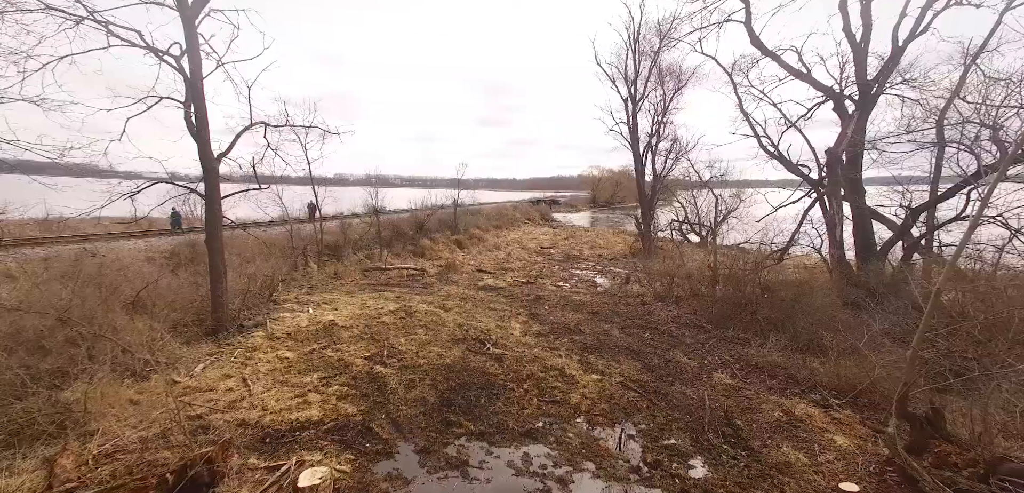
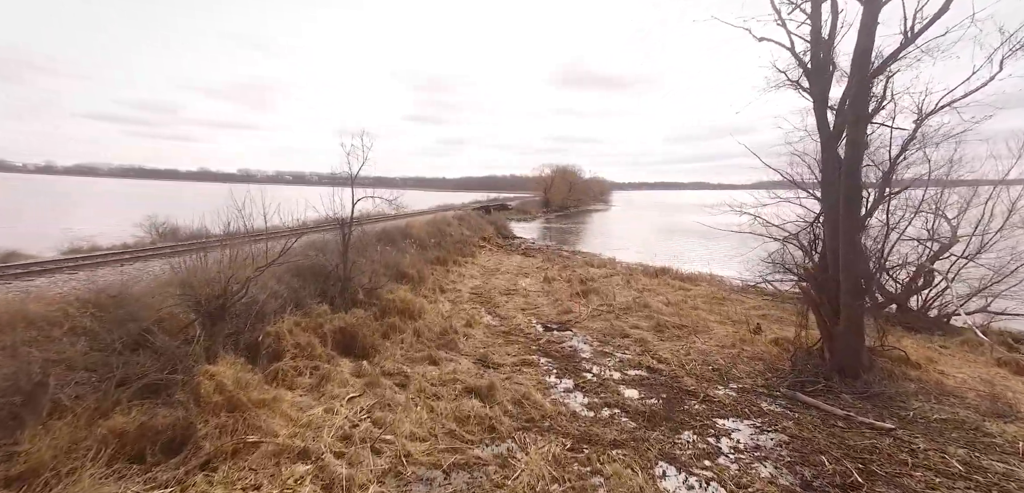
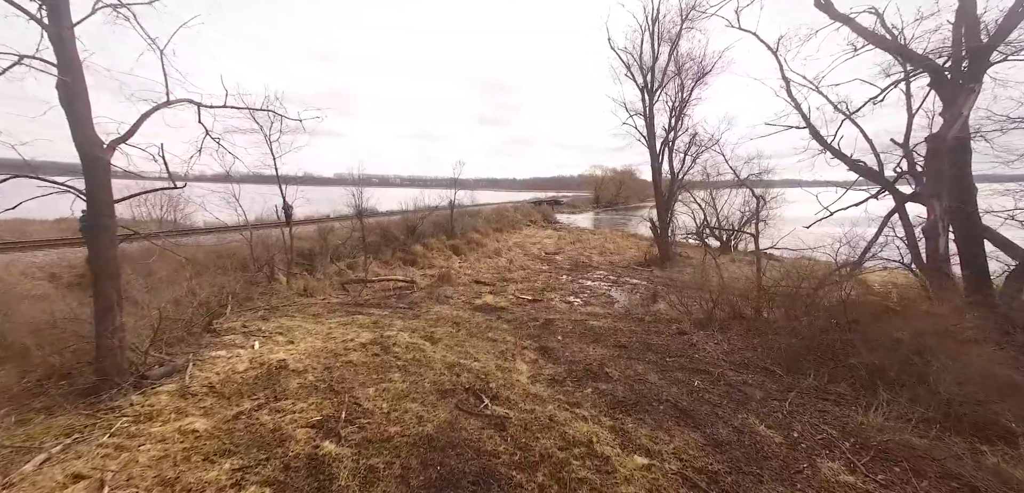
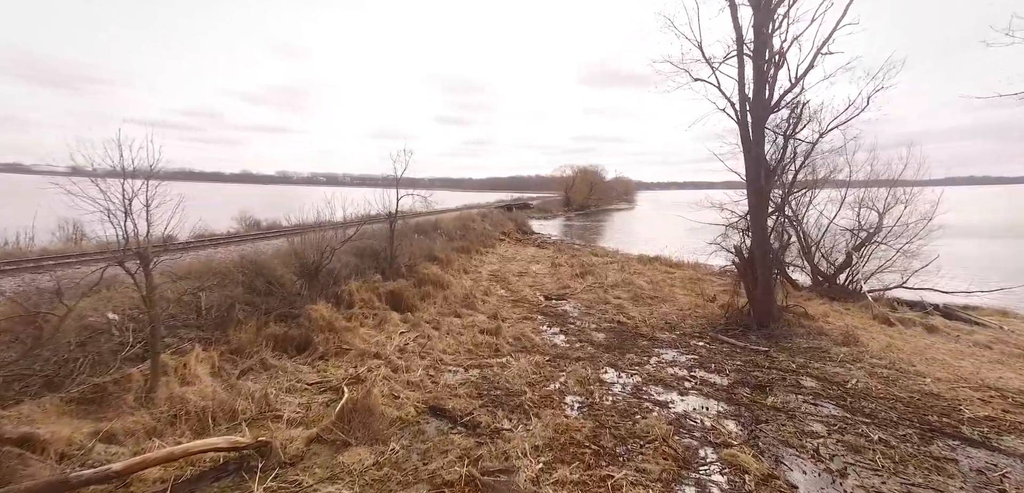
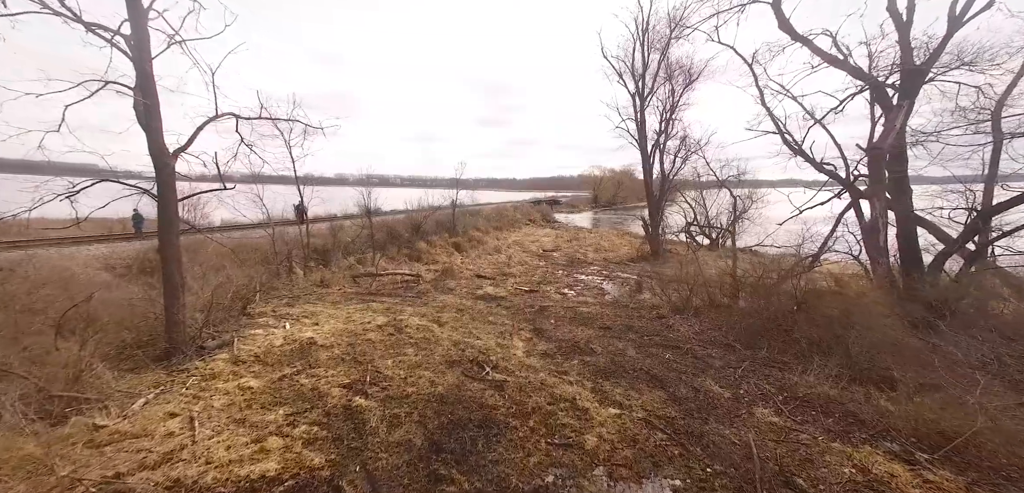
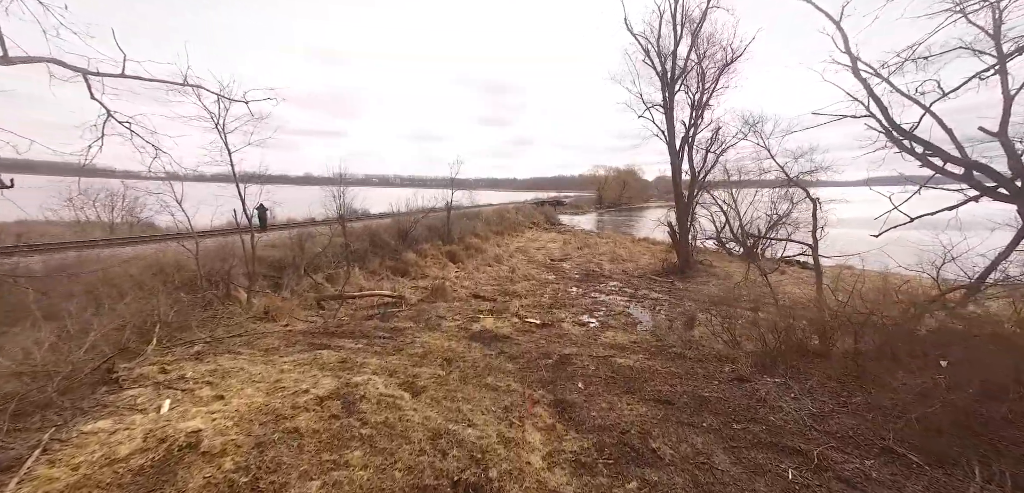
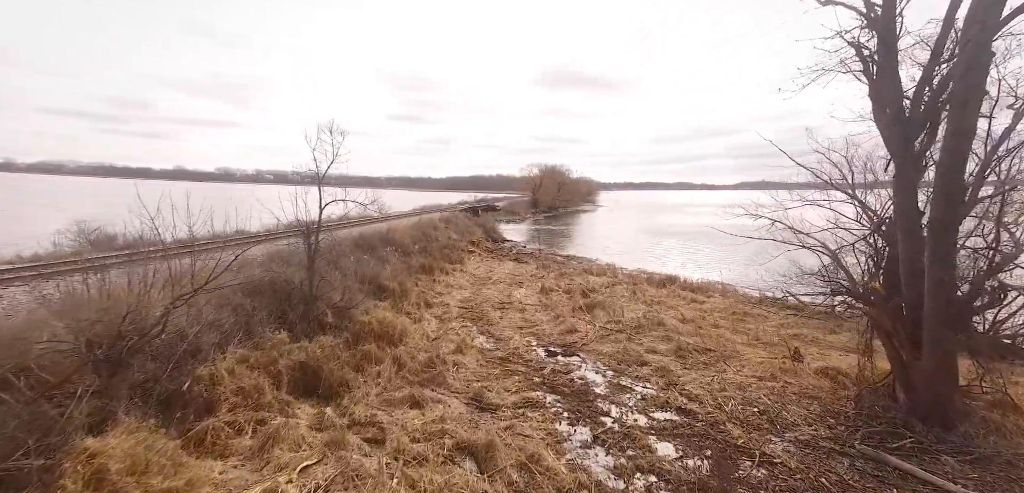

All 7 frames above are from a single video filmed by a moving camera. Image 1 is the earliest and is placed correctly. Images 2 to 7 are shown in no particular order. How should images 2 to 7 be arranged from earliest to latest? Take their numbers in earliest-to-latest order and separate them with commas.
5, 3, 6, 4, 2, 7
